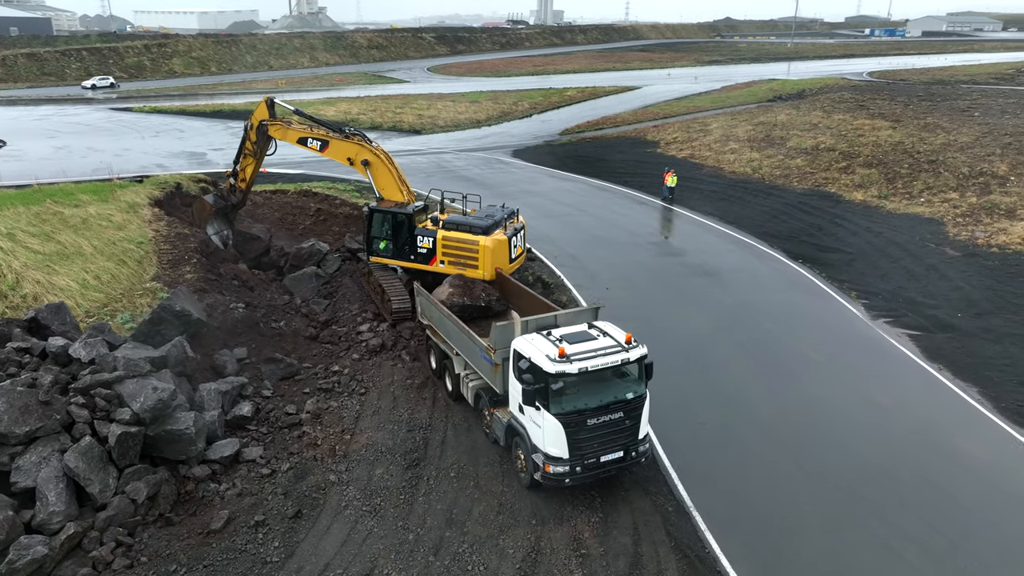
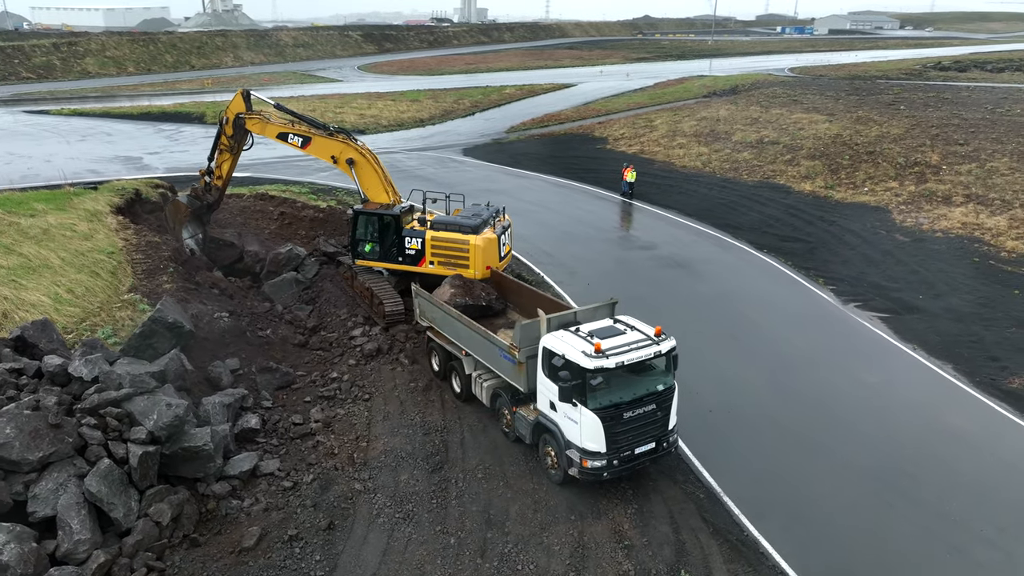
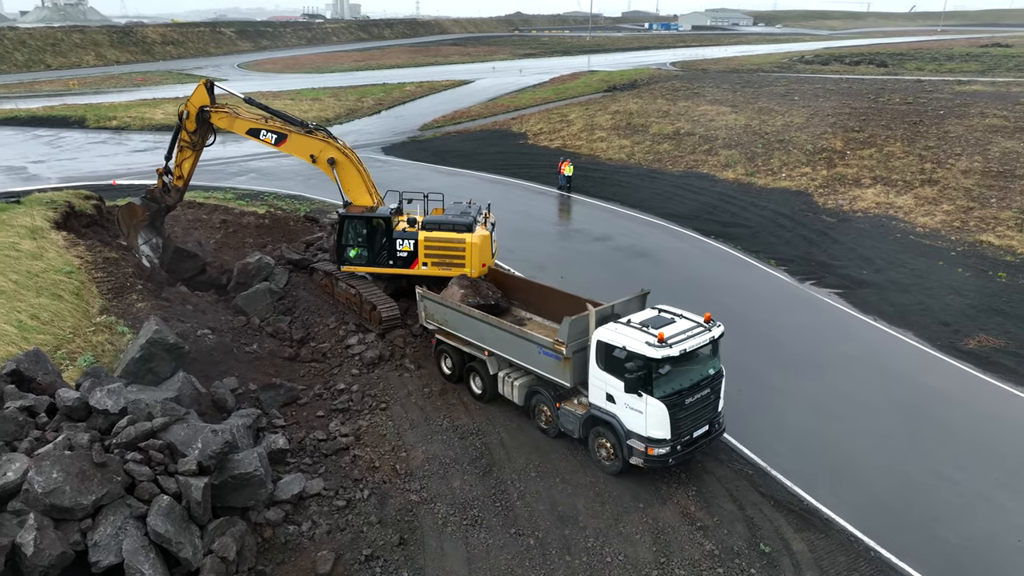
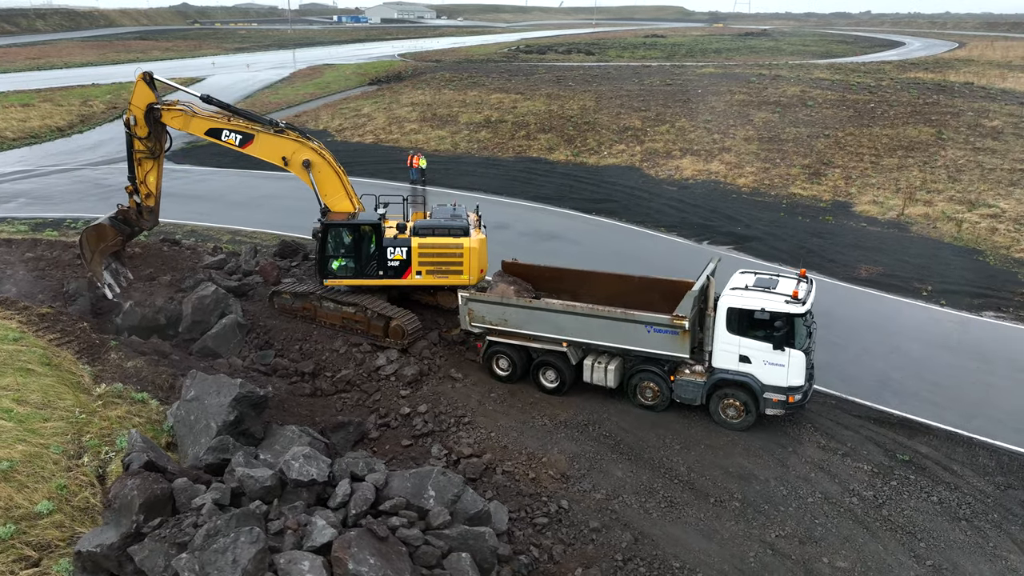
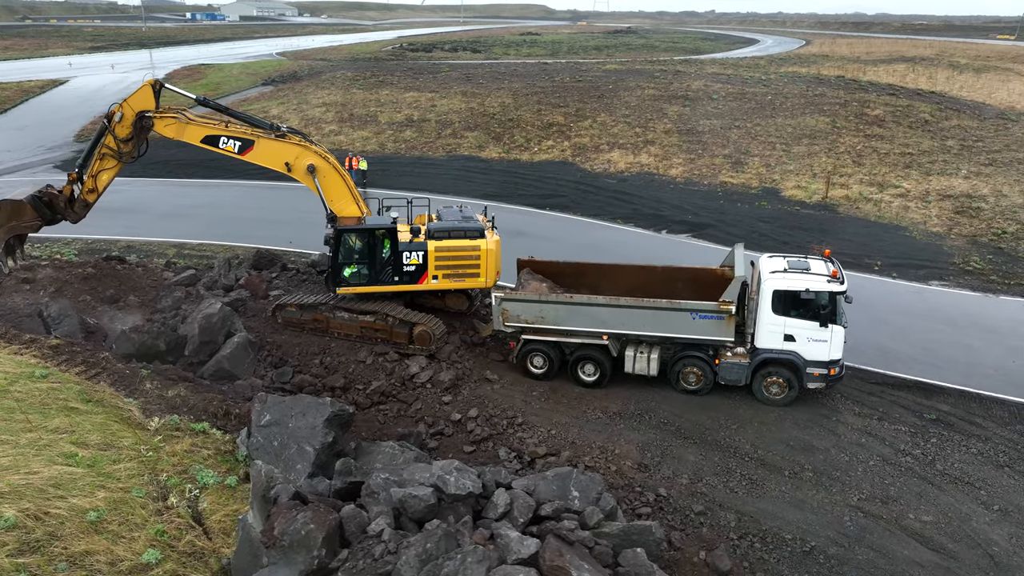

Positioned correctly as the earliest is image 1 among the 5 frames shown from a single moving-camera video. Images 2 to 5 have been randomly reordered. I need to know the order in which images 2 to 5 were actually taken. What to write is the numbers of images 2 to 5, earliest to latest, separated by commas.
2, 3, 4, 5
